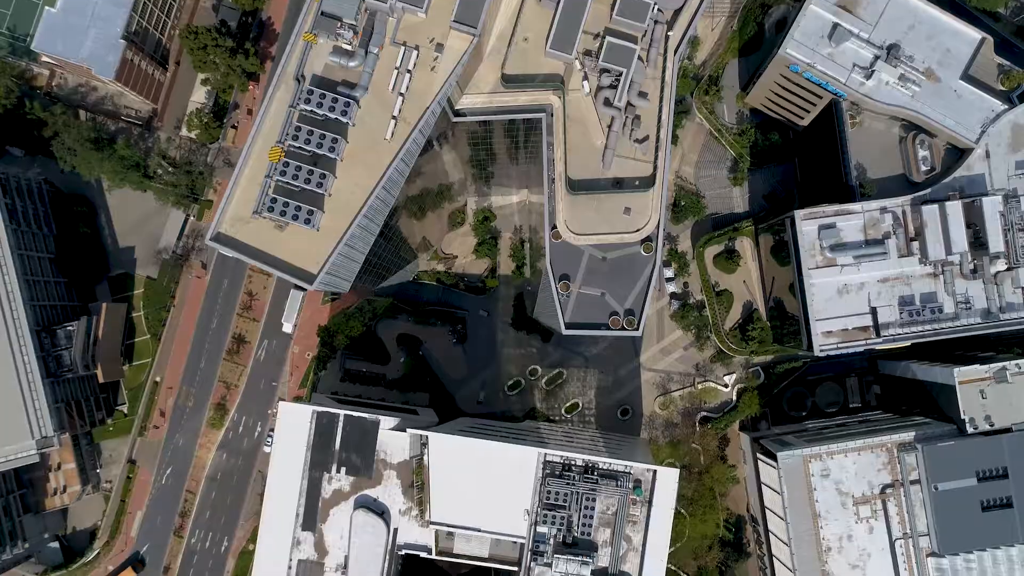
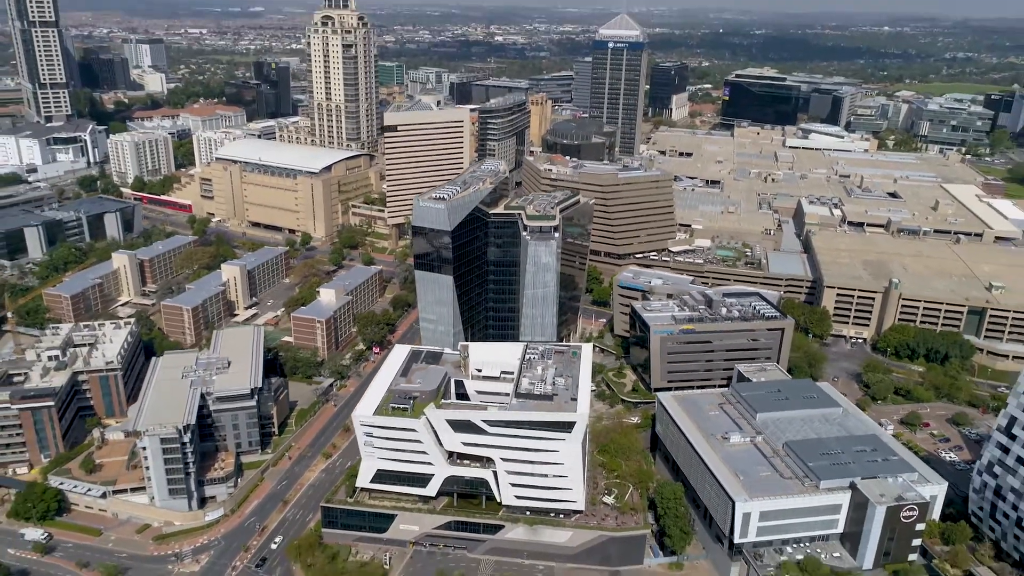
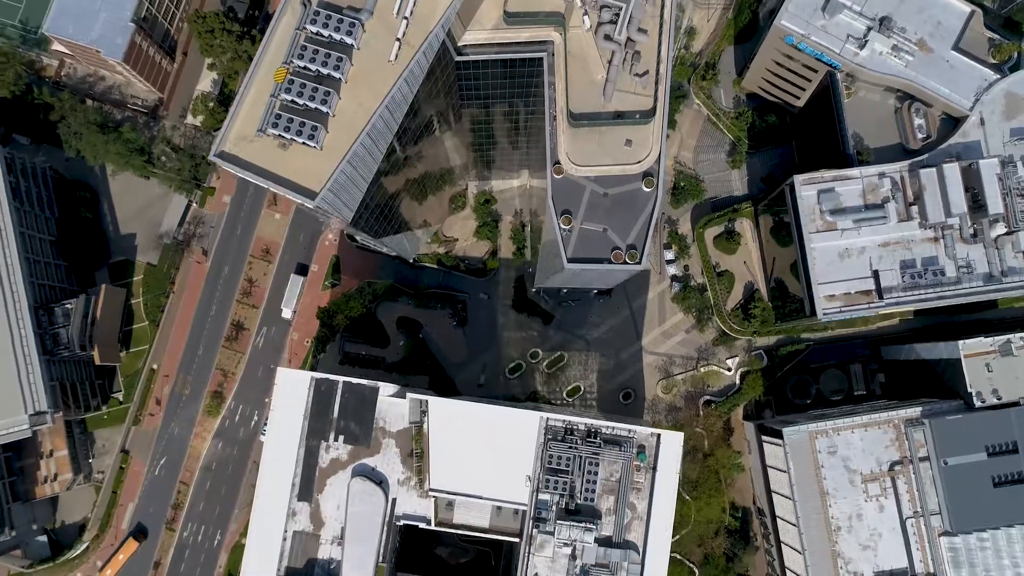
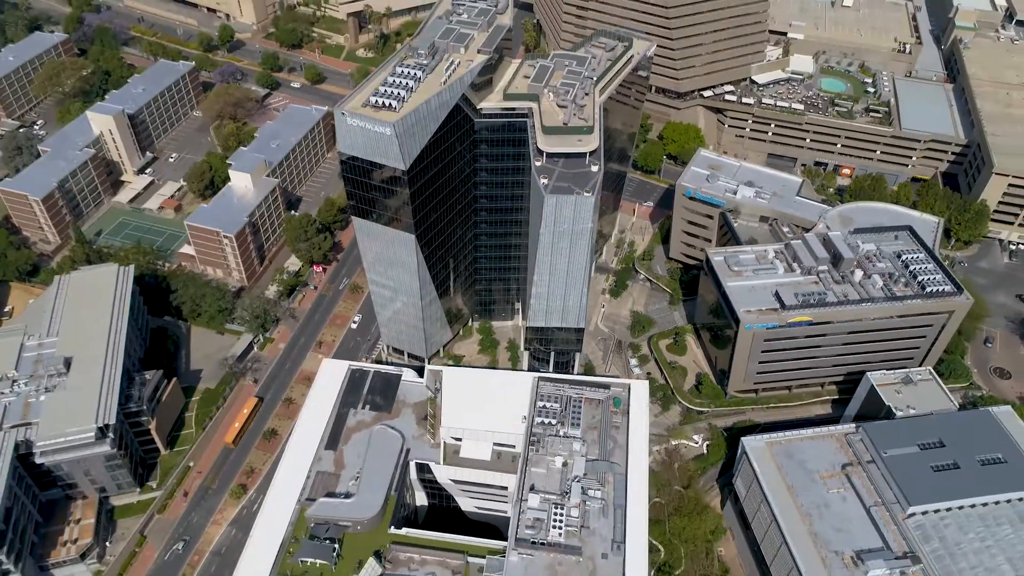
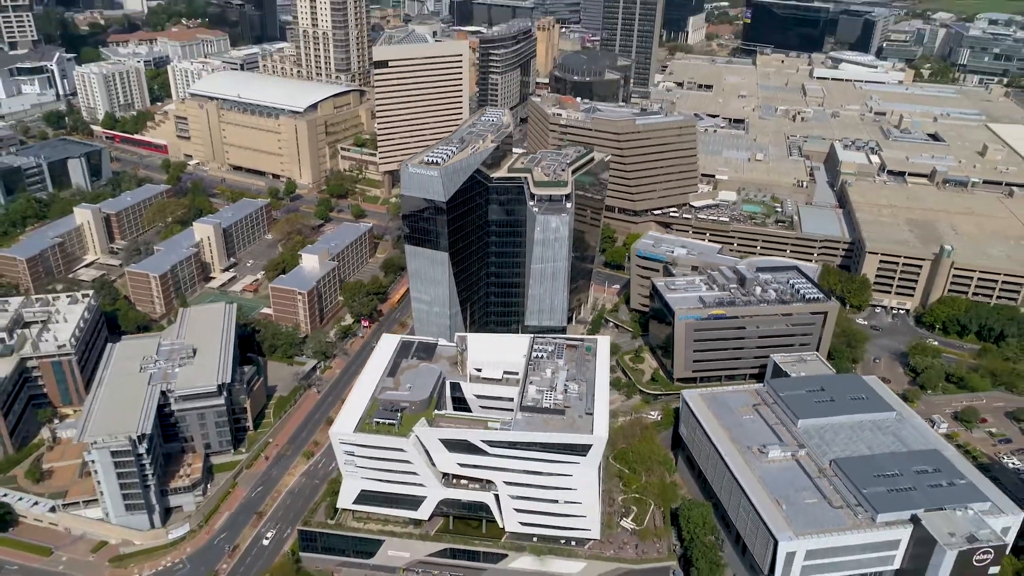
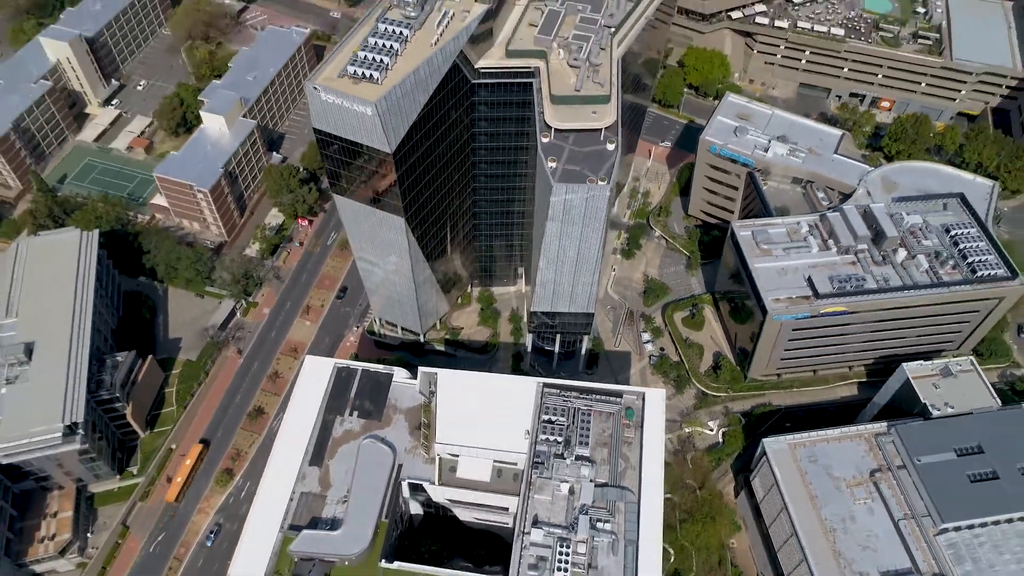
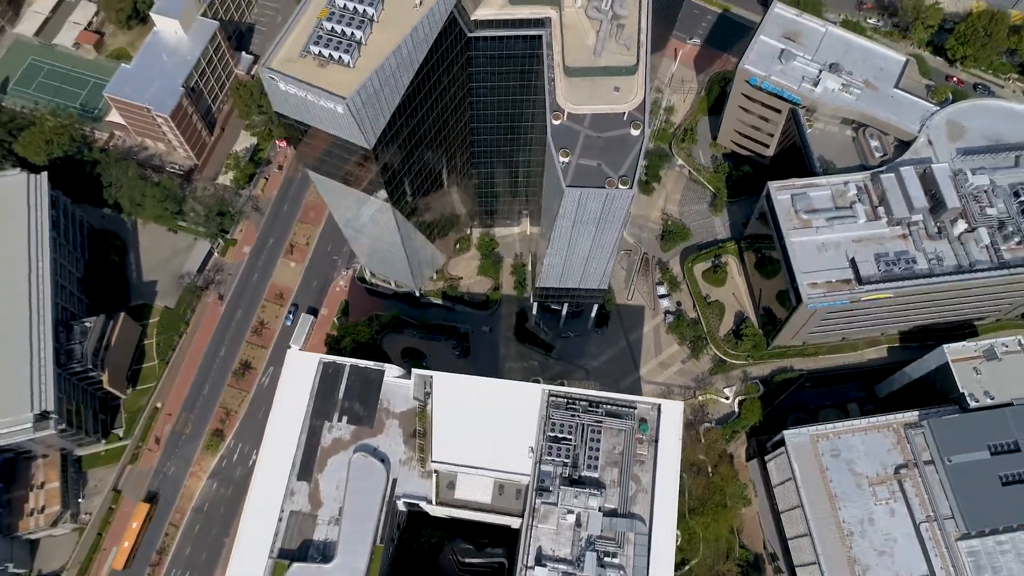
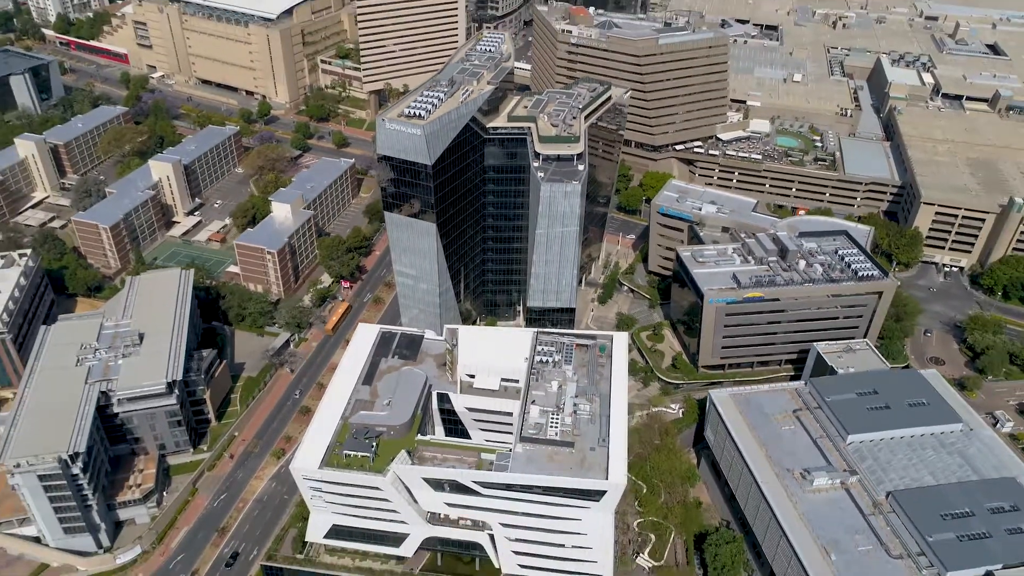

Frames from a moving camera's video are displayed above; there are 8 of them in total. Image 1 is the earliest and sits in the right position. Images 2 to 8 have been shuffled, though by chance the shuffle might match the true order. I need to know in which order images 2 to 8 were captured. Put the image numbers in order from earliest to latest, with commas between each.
3, 7, 6, 4, 8, 5, 2
